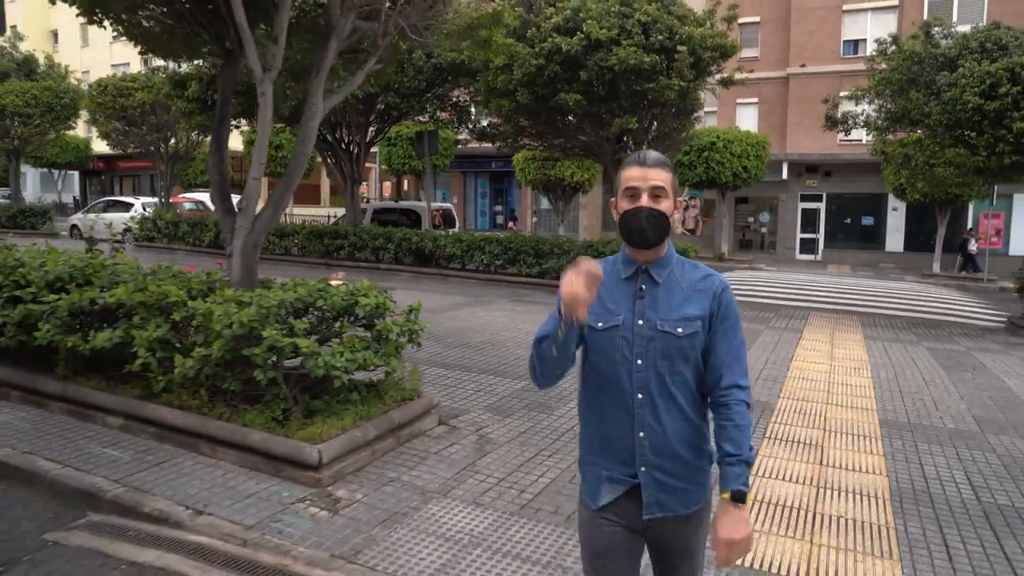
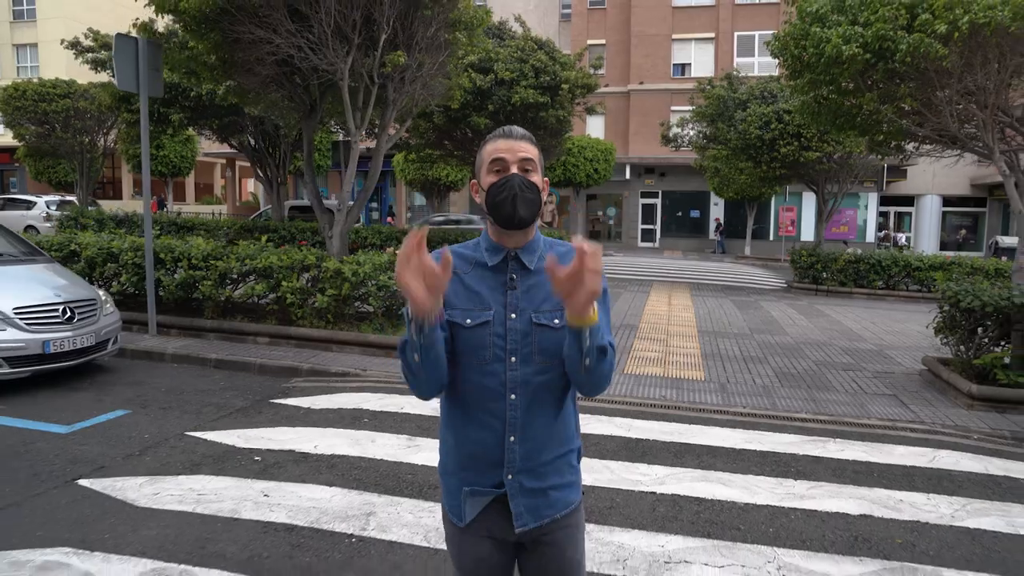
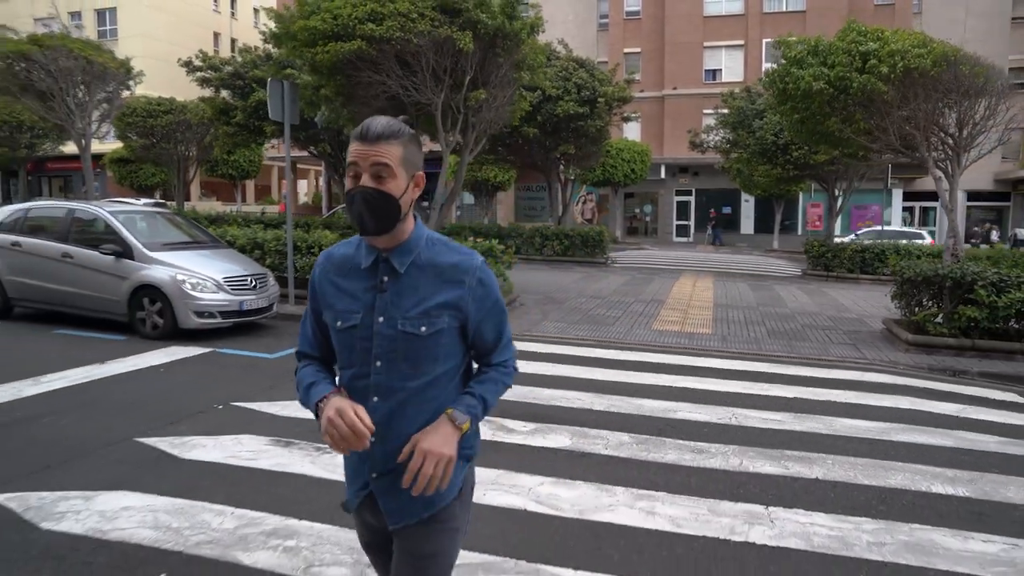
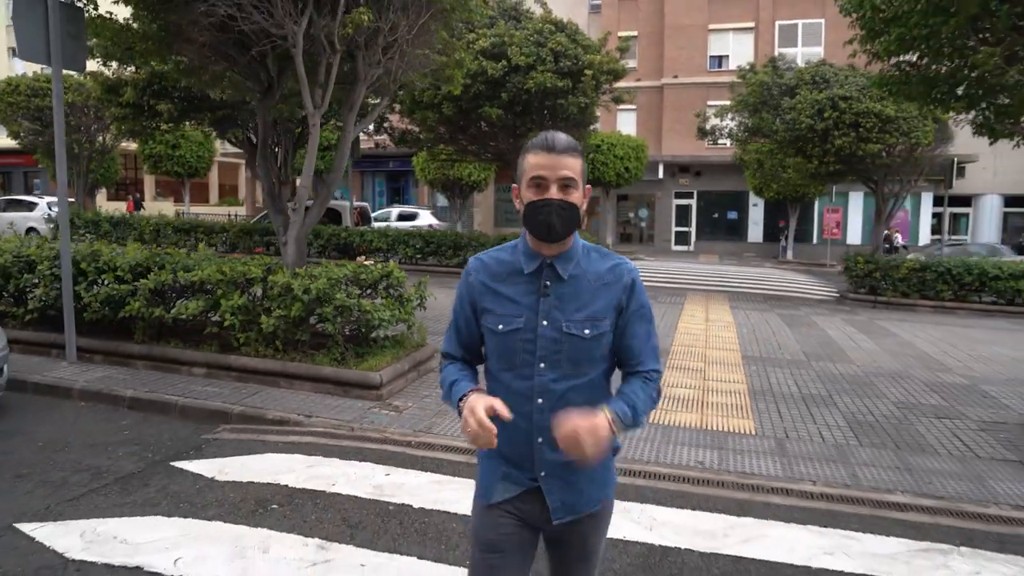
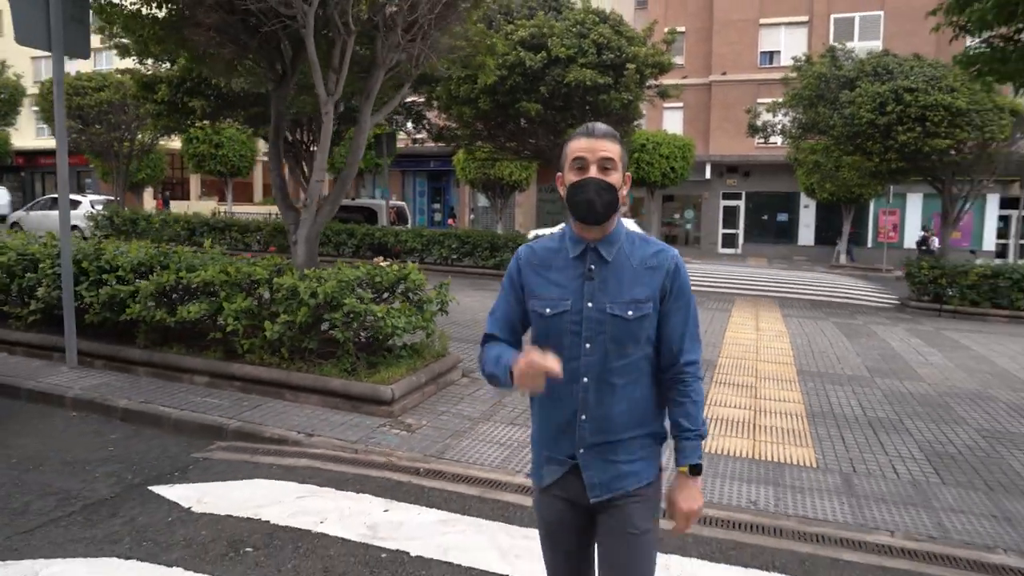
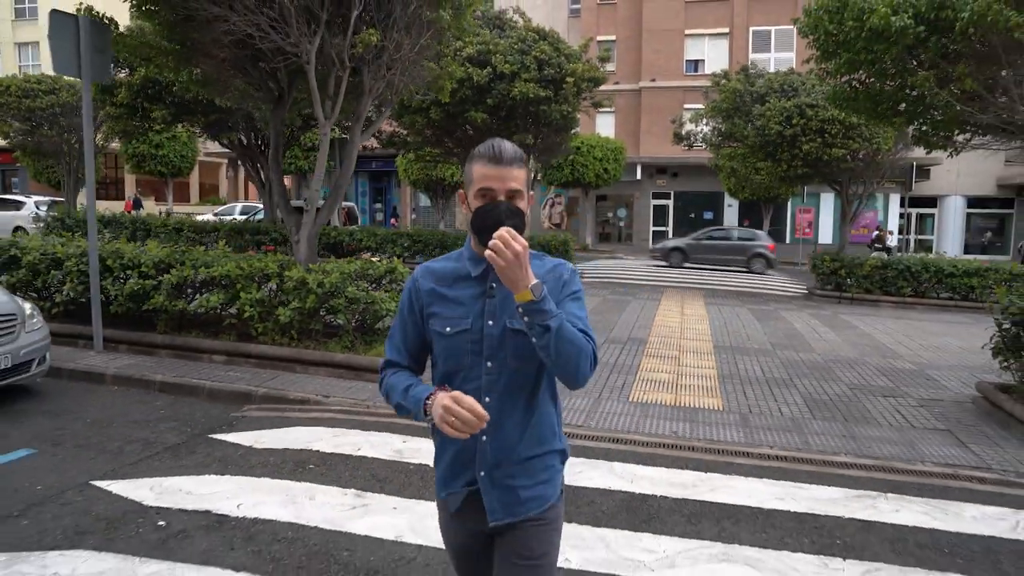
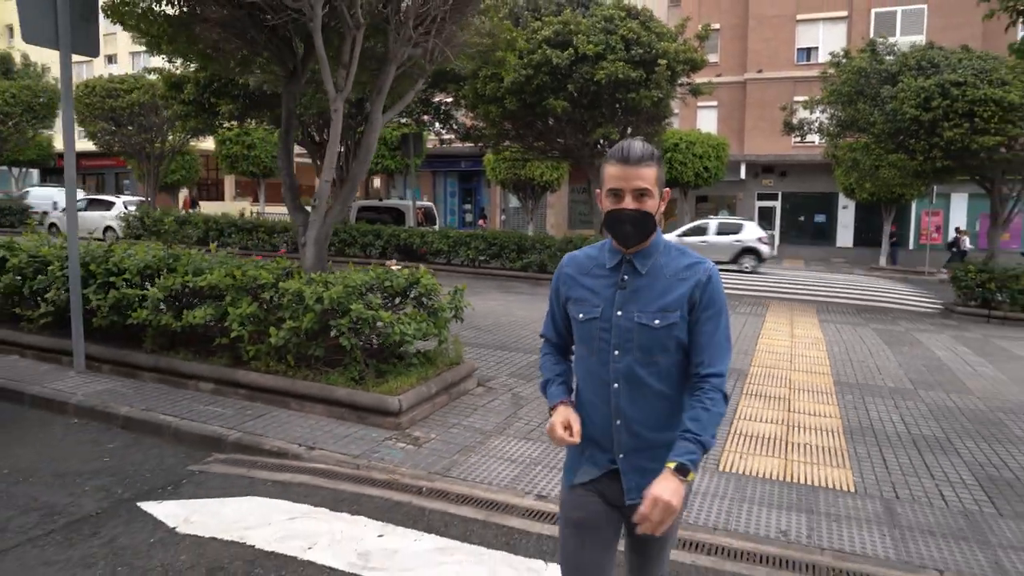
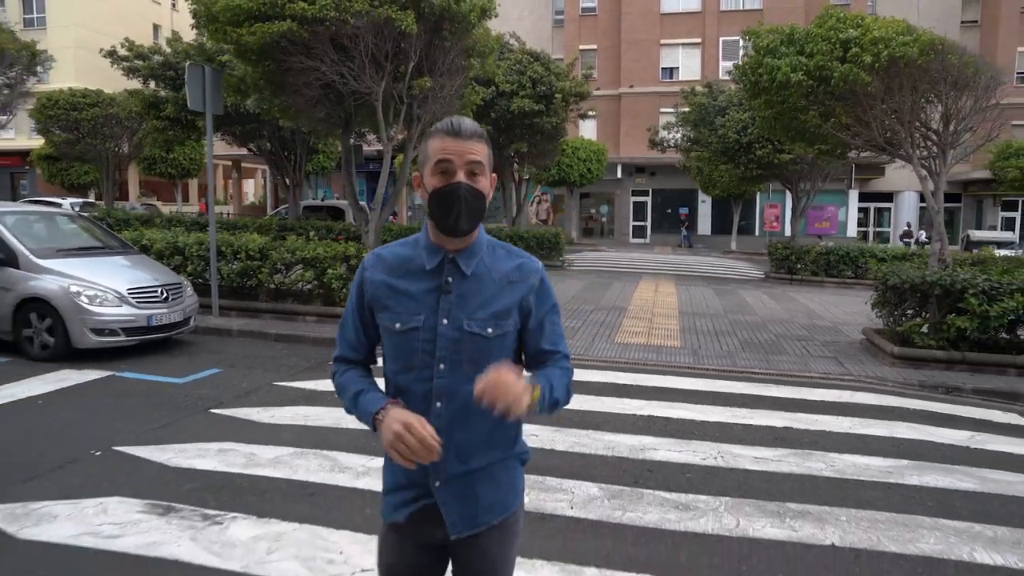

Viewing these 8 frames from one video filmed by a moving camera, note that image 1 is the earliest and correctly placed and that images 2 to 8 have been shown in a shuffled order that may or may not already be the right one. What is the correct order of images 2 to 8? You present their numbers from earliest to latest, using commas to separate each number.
7, 5, 4, 6, 2, 8, 3
